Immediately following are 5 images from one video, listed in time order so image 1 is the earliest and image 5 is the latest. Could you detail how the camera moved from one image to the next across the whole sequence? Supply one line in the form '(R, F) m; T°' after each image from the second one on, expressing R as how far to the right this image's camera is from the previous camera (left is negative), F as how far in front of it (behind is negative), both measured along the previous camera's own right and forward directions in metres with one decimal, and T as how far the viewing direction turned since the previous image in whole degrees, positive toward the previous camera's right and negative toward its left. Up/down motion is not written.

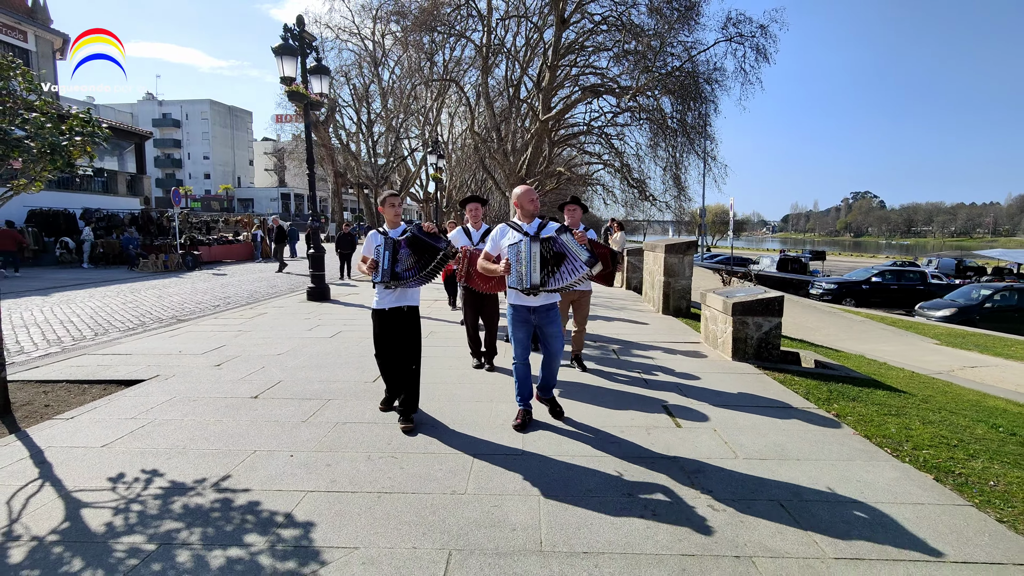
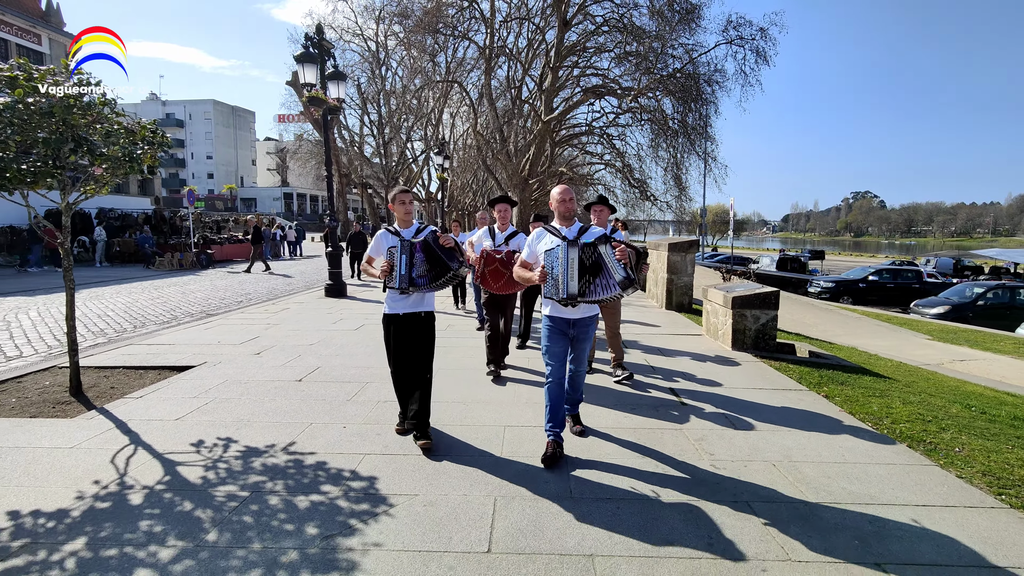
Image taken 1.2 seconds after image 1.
(-0.2, -0.5) m; 0°
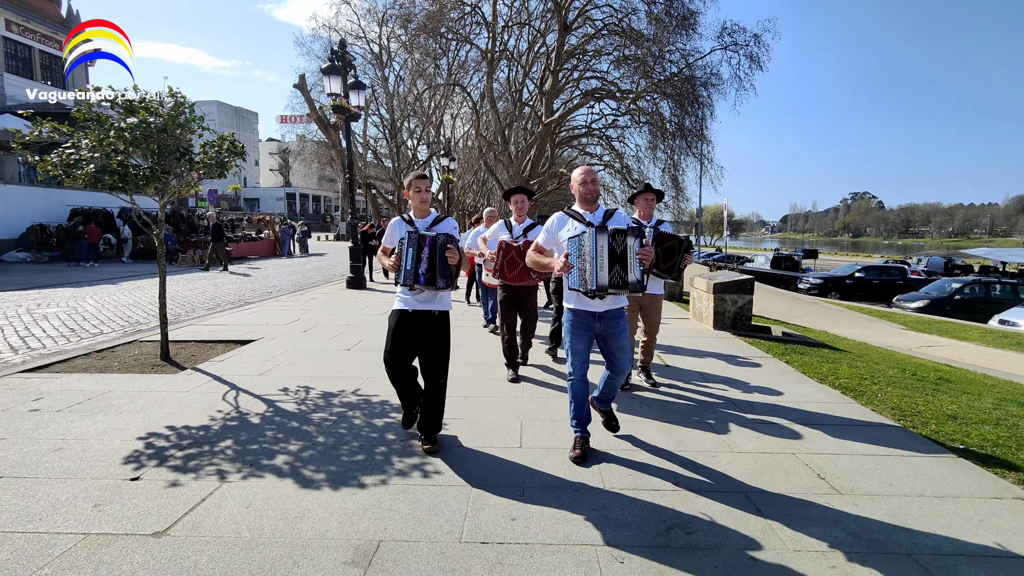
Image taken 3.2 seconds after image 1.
(-0.2, -1.1) m; 0°
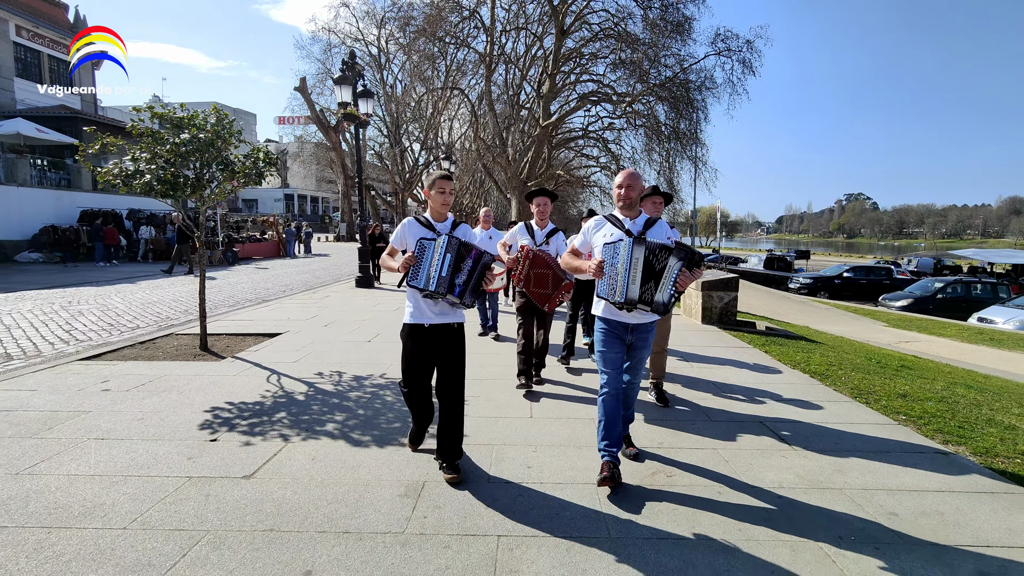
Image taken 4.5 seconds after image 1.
(-0.1, -0.7) m; 0°
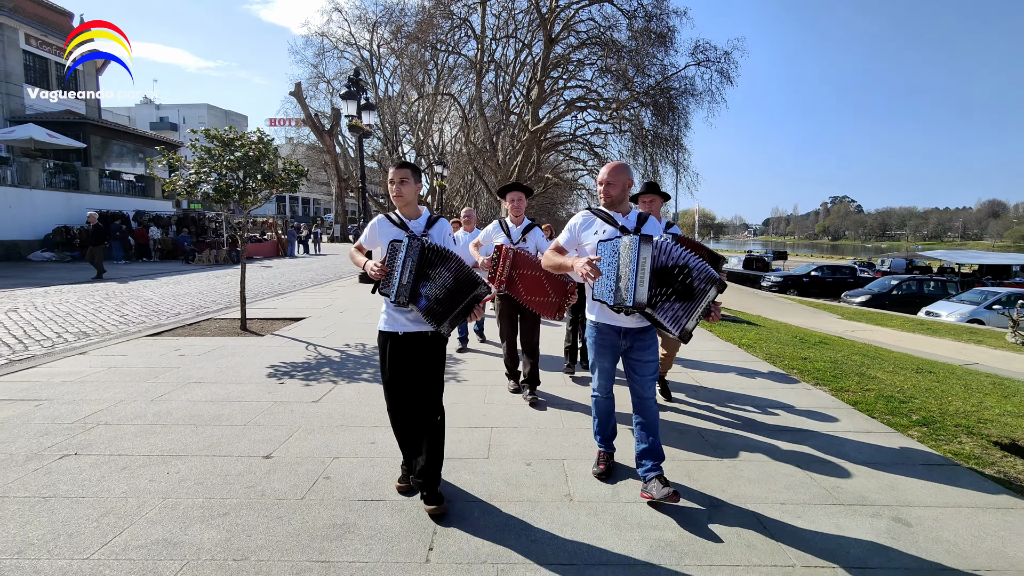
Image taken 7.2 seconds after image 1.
(0.0, -1.4) m; +1°
